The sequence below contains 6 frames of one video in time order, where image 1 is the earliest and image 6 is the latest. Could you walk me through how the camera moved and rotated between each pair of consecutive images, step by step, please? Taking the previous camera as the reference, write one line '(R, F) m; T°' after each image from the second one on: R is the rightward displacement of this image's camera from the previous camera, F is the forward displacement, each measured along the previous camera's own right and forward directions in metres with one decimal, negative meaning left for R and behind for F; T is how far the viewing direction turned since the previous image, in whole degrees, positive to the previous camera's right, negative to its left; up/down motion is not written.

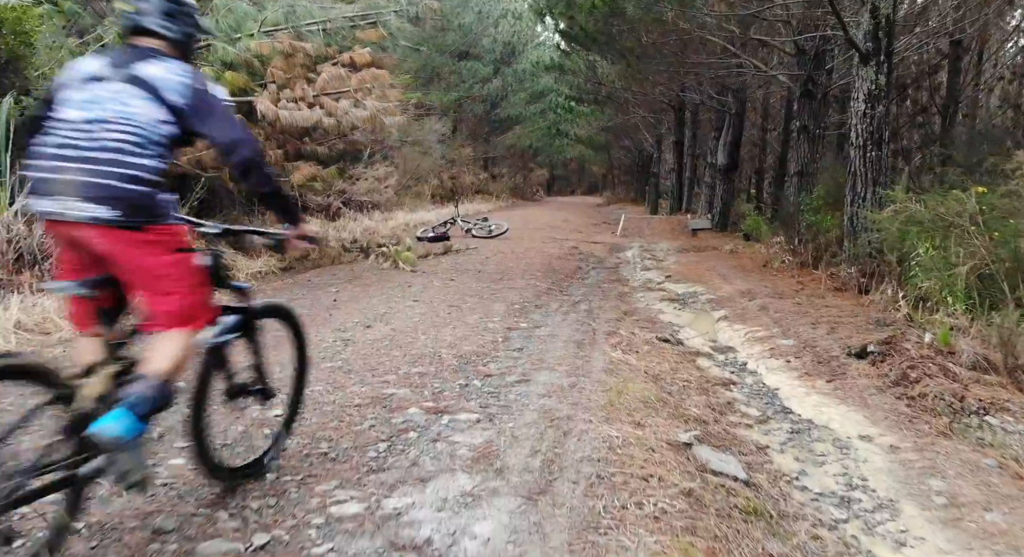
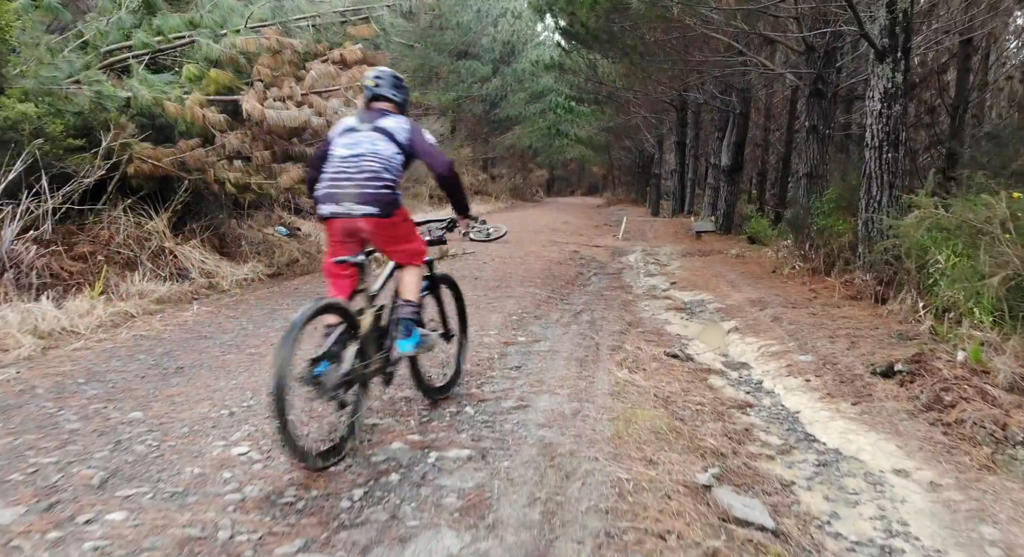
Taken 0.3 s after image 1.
(0.0, +0.4) m; 0°
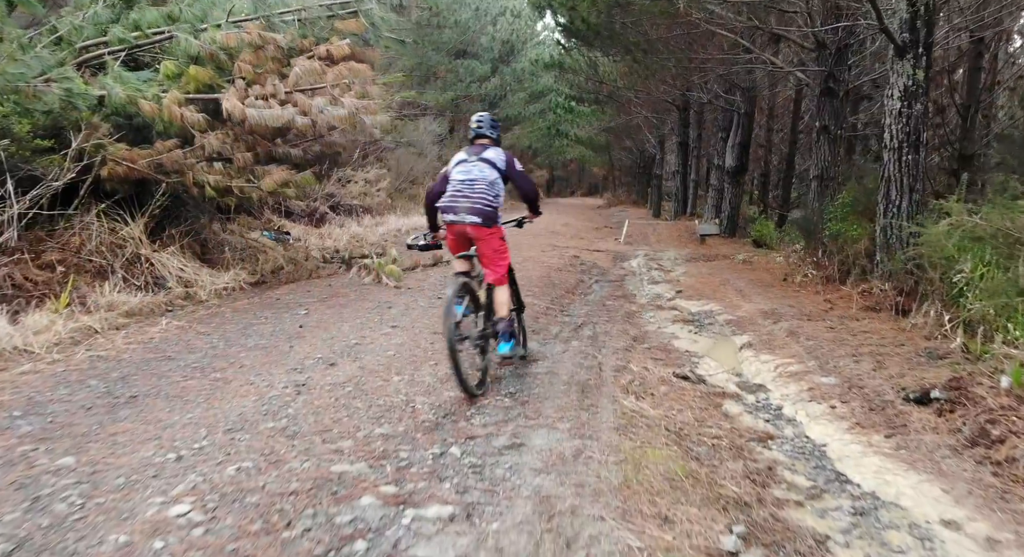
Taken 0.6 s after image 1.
(0.0, +0.5) m; 0°
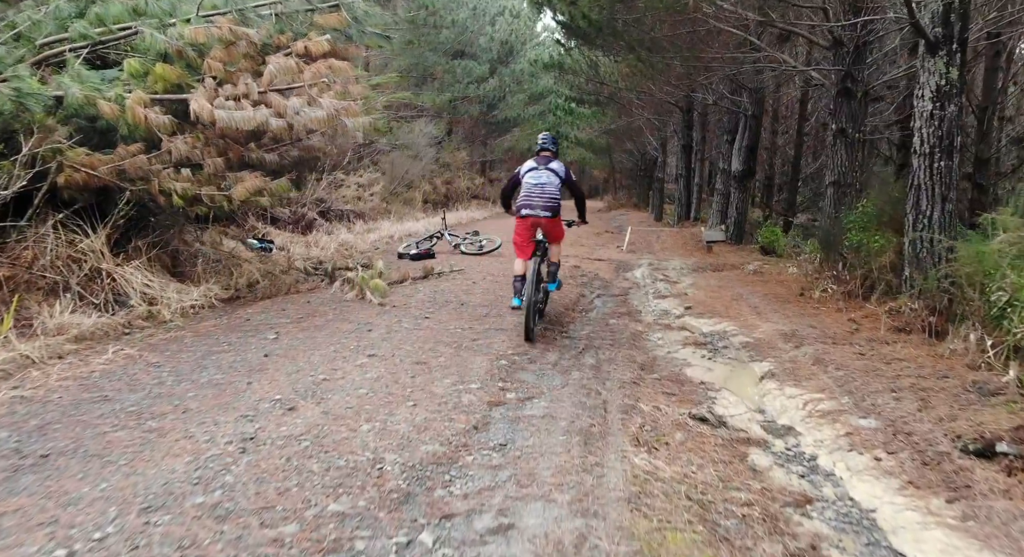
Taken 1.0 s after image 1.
(+0.1, +0.6) m; 0°
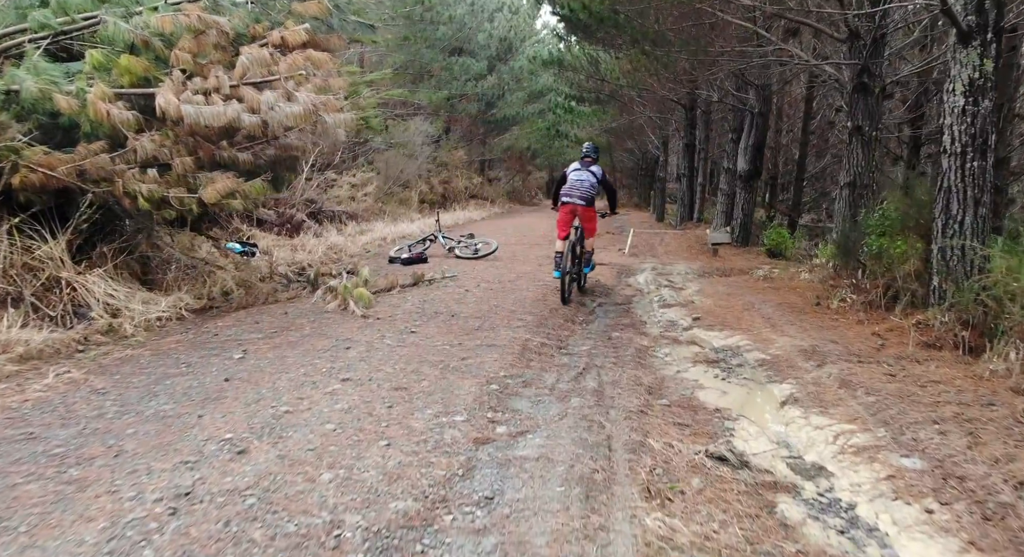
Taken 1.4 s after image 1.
(+0.1, +0.5) m; 0°
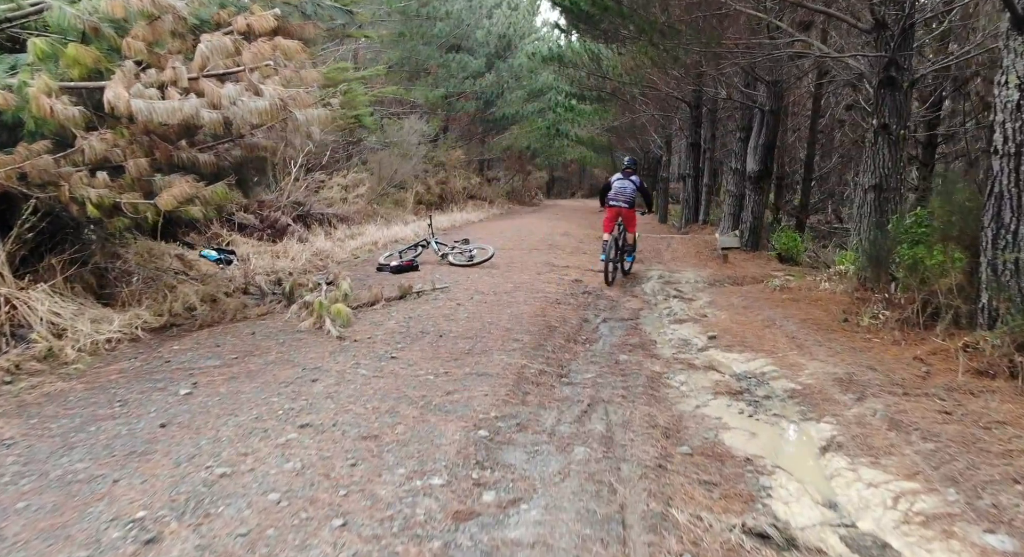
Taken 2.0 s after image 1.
(0.0, +0.7) m; 0°
